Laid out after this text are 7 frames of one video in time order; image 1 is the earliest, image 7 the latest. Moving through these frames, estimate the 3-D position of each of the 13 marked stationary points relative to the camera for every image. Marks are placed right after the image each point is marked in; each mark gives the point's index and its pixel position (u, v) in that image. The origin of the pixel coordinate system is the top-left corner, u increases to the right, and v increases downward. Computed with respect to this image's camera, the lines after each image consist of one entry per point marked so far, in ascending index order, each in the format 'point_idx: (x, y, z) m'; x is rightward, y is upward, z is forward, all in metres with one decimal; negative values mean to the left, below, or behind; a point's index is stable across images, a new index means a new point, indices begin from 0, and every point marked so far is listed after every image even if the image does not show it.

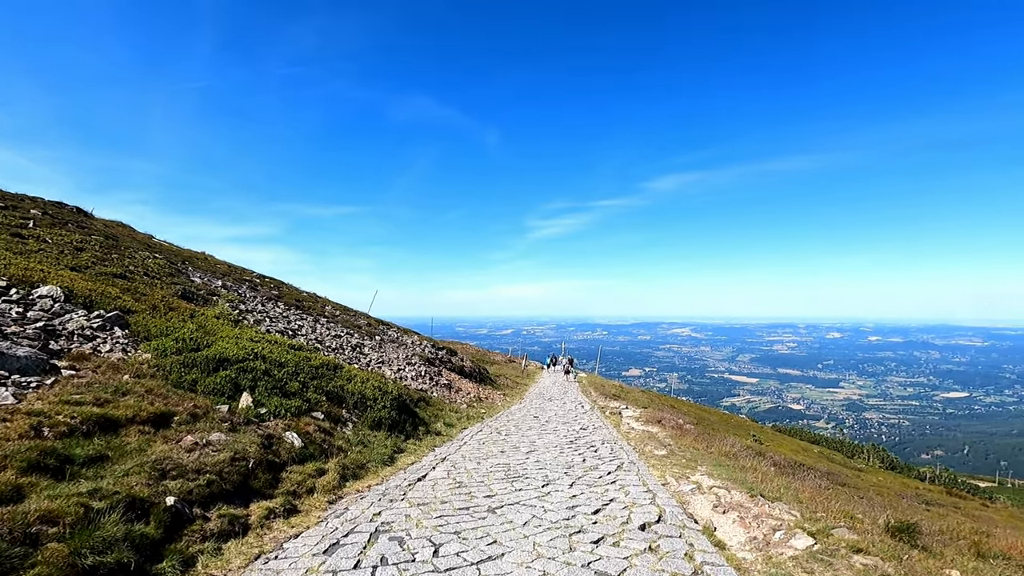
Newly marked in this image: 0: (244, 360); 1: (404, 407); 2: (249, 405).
0: (-7.4, -2.0, +13.5) m
1: (-3.8, -4.2, +17.4) m
2: (-6.2, -2.8, +11.4) m
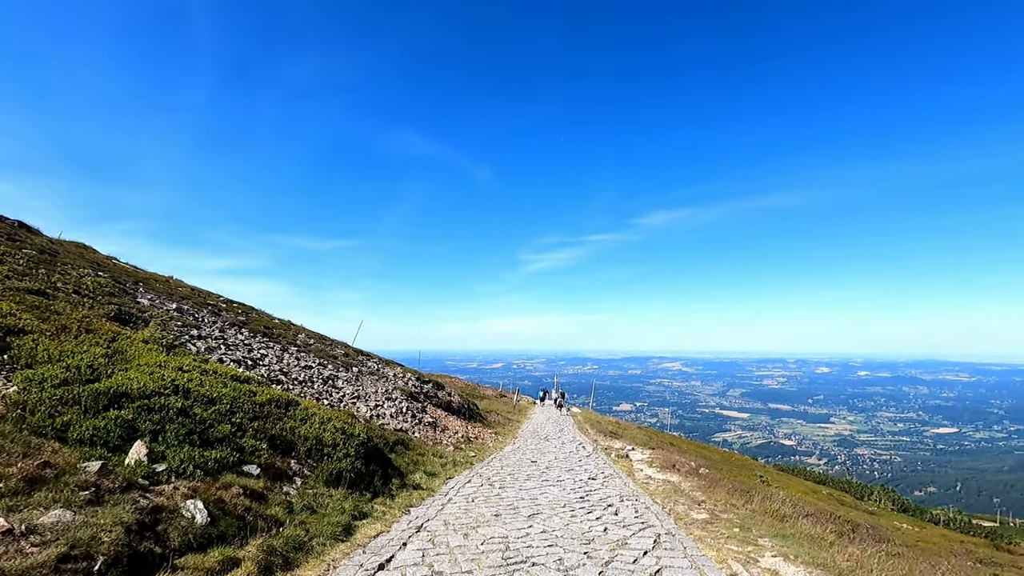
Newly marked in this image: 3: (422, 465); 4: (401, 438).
0: (-7.5, -2.3, +10.2) m
1: (-4.0, -4.7, +14.0) m
2: (-6.1, -2.9, +8.1) m
3: (-3.2, -6.2, +17.0) m
4: (-4.4, -5.9, +19.1) m
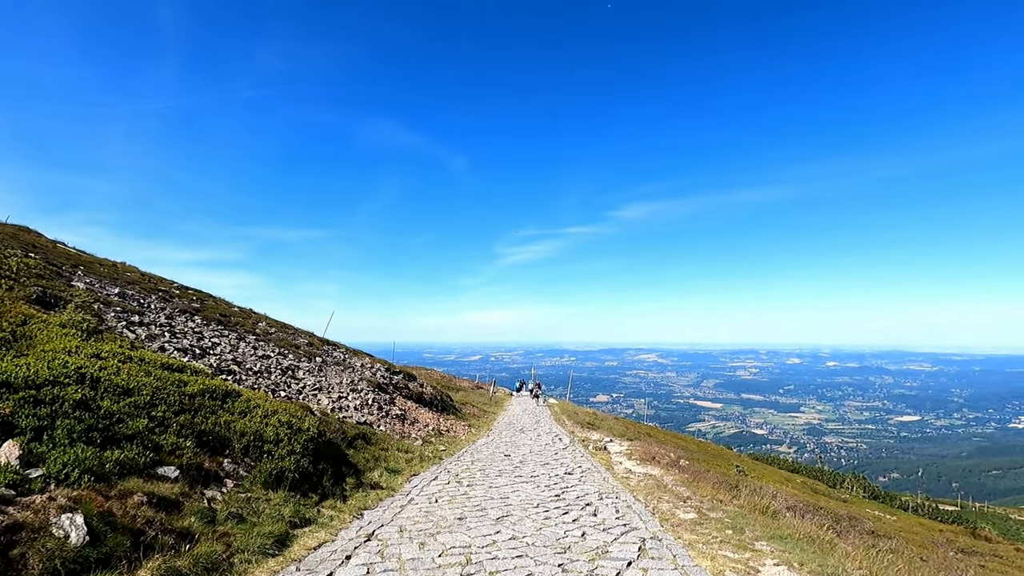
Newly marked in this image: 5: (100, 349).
0: (-8.1, -1.7, +8.5) m
1: (-4.8, -4.2, +12.5) m
2: (-6.7, -2.4, +6.5) m
3: (-4.1, -5.6, +15.6) m
4: (-5.4, -5.2, +17.6) m
5: (-9.9, -1.5, +11.7) m
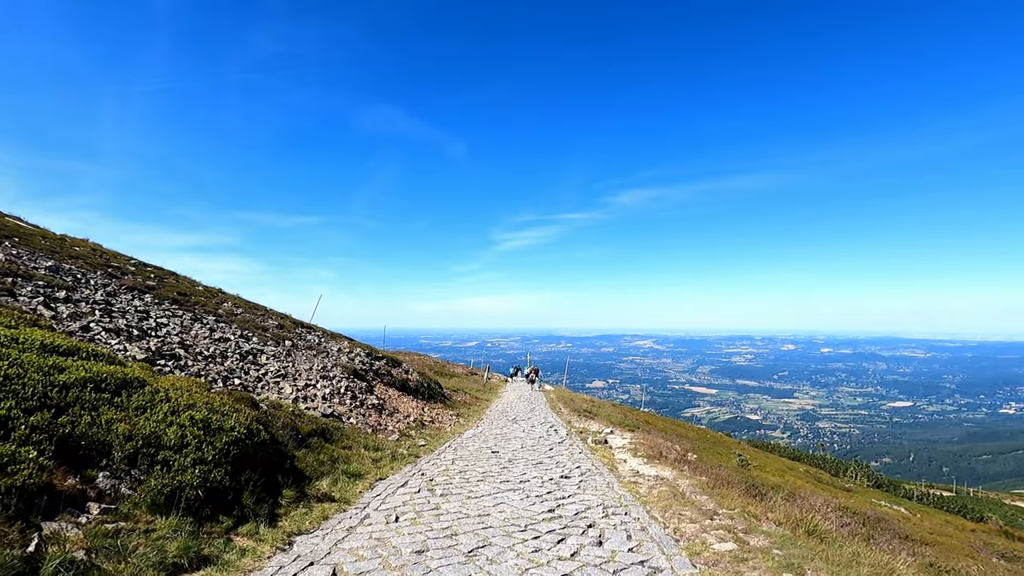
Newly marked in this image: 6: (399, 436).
0: (-8.4, -1.0, +5.8) m
1: (-5.1, -3.4, +9.8) m
2: (-7.0, -1.7, +3.7) m
3: (-4.5, -4.7, +13.0) m
4: (-5.8, -4.3, +15.0) m
5: (-10.2, -0.7, +8.9) m
6: (-4.4, -5.9, +19.3) m
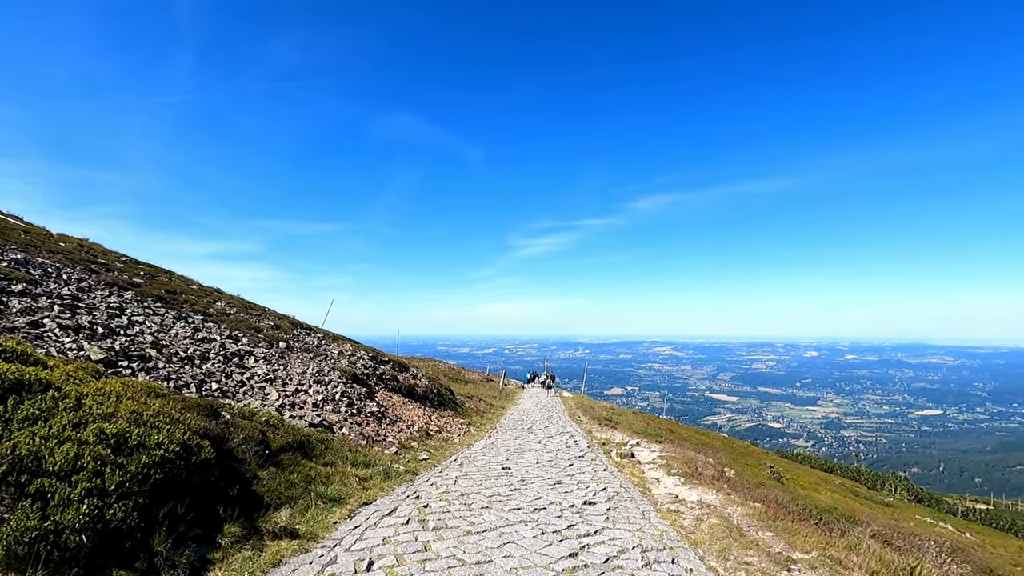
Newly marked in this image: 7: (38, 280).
0: (-8.4, -0.6, +3.7) m
1: (-5.0, -3.0, +7.6) m
2: (-7.1, -1.3, +1.6) m
3: (-4.2, -4.4, +10.7) m
4: (-5.5, -4.0, +12.8) m
5: (-10.1, -0.3, +7.0) m
6: (-4.0, -5.6, +17.0) m
7: (-16.2, +0.3, +16.7) m
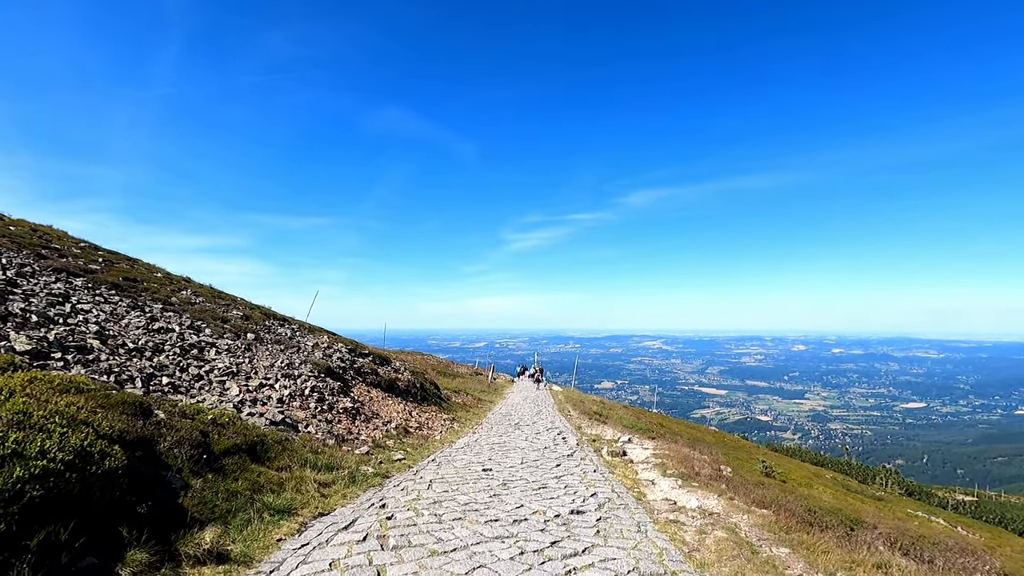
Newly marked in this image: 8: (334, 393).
0: (-8.7, -0.3, +2.2) m
1: (-5.3, -2.6, +6.2) m
2: (-7.3, -1.0, +0.1) m
3: (-4.7, -4.0, +9.3) m
4: (-6.0, -3.5, +11.4) m
5: (-10.5, 0.0, +5.4) m
6: (-4.5, -5.1, +15.7) m
7: (-16.8, +0.8, +15.1) m
8: (-7.2, -4.2, +19.7) m
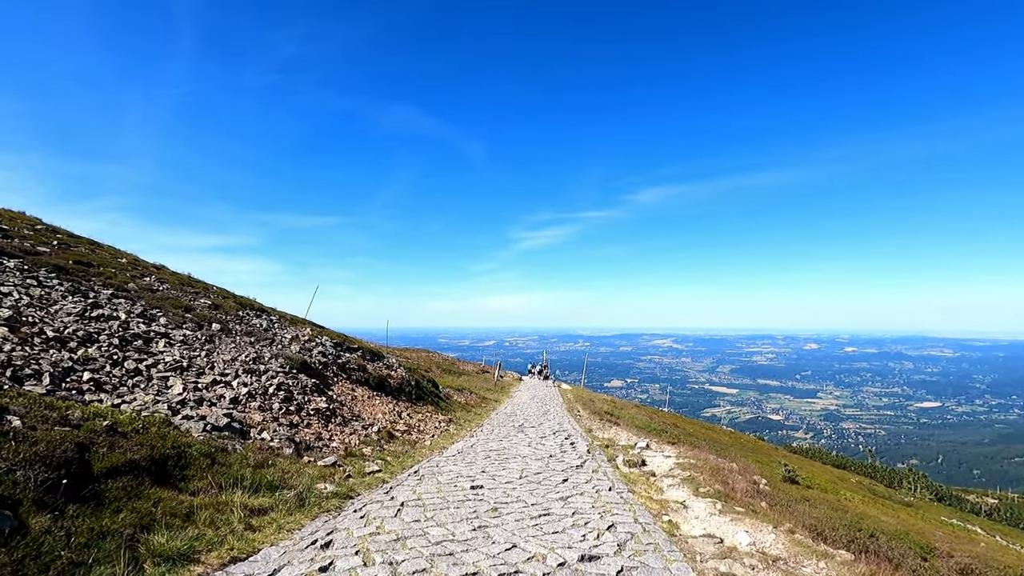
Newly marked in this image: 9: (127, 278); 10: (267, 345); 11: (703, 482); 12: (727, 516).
0: (-9.1, +0.2, -0.3) m
1: (-5.6, -2.1, +3.6) m
2: (-7.7, -0.4, -2.4) m
3: (-4.9, -3.4, +6.7) m
4: (-6.1, -3.0, +8.8) m
5: (-10.7, +0.6, +2.9) m
6: (-4.6, -4.5, +13.0) m
7: (-16.8, +1.3, +12.6) m
8: (-7.2, -3.6, +17.1) m
9: (-15.7, +0.4, +19.9) m
10: (-9.7, -2.3, +19.5) m
11: (+5.2, -5.3, +13.3) m
12: (+4.3, -4.6, +9.8) m
